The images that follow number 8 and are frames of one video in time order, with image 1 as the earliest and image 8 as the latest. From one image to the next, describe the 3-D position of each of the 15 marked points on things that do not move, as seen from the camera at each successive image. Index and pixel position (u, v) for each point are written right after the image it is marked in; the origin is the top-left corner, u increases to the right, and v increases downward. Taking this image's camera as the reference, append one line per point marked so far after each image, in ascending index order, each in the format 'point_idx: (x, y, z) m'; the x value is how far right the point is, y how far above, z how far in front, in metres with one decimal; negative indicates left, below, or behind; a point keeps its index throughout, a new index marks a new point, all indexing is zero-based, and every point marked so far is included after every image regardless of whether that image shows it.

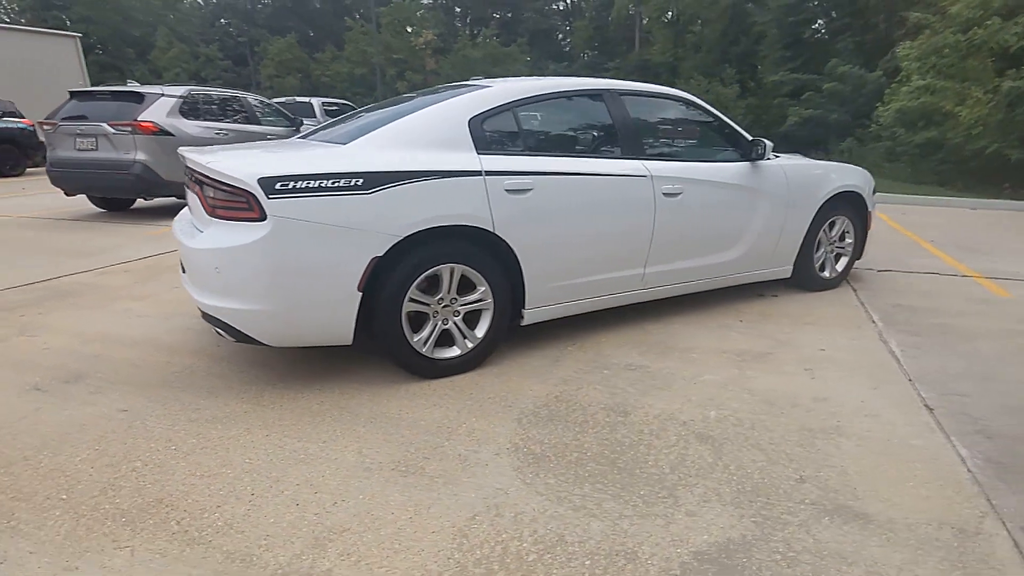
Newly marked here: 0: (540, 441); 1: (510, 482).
0: (+0.1, -0.7, +3.0) m
1: (0.0, -0.8, +2.7) m
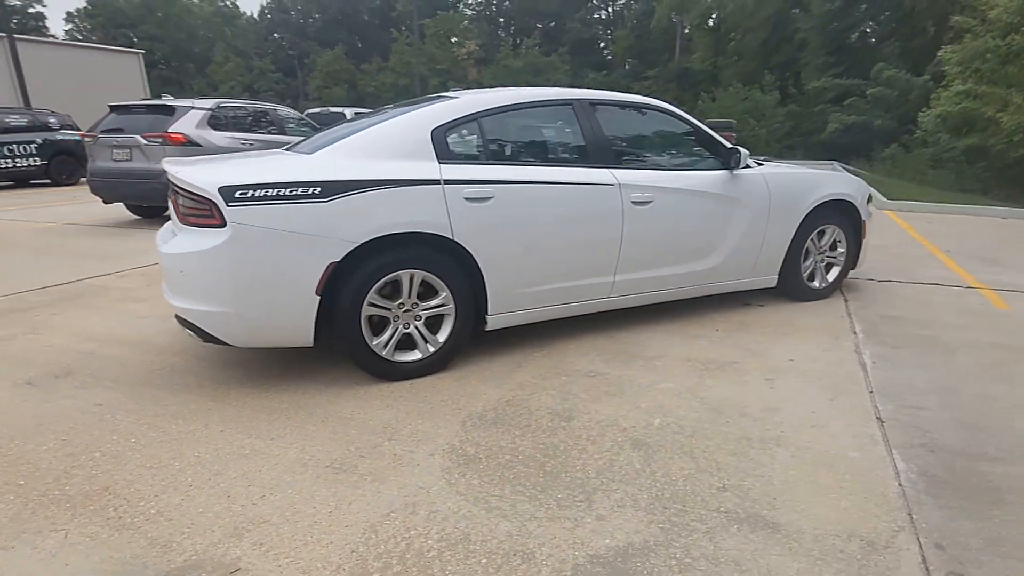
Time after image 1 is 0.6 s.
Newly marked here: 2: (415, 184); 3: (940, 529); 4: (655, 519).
0: (-0.2, -0.7, +3.1) m
1: (-0.3, -0.8, +2.8) m
2: (-0.6, +0.6, +3.6) m
3: (+1.6, -0.9, +2.3) m
4: (+0.5, -0.9, +2.5) m
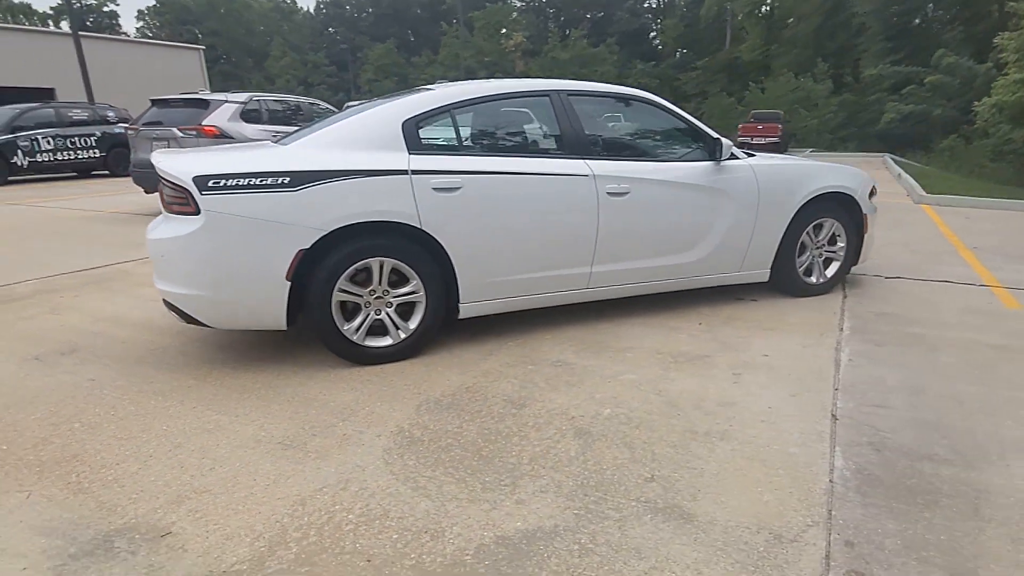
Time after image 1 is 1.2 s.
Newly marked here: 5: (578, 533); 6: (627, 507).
0: (-0.4, -0.7, +3.2) m
1: (-0.6, -0.8, +2.9) m
2: (-0.8, +0.7, +3.7) m
3: (+1.2, -0.9, +2.3) m
4: (+0.2, -0.9, +2.5) m
5: (+0.2, -0.9, +2.3) m
6: (+0.4, -0.9, +2.5) m
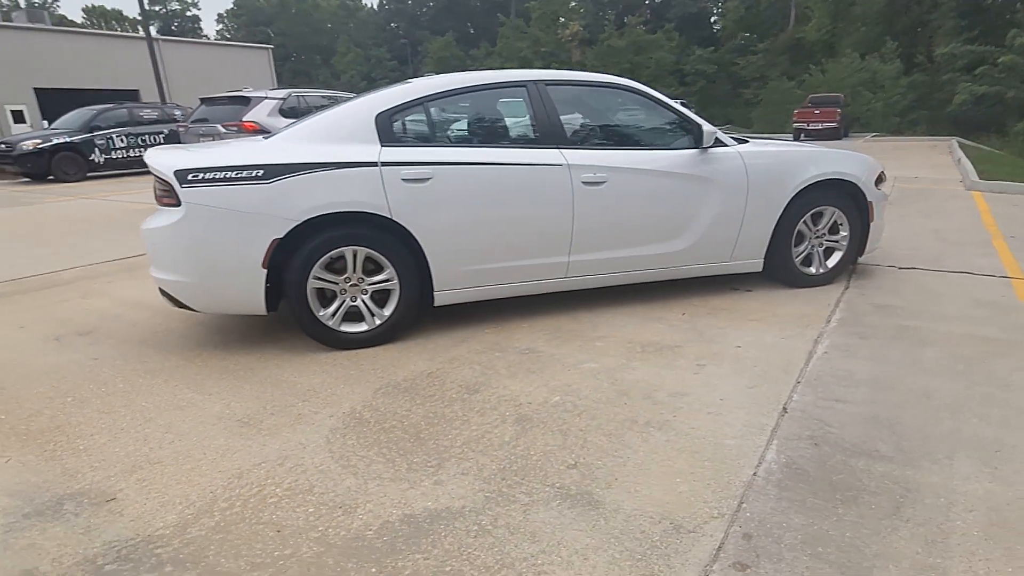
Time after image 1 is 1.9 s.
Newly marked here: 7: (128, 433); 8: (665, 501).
0: (-0.7, -0.6, +3.3) m
1: (-0.9, -0.7, +3.0) m
2: (-1.0, +0.7, +3.8) m
3: (+0.9, -0.8, +2.3) m
4: (-0.1, -0.8, +2.6) m
5: (-0.1, -0.8, +2.4) m
6: (+0.1, -0.8, +2.5) m
7: (-1.9, -0.7, +3.1) m
8: (+0.6, -0.8, +2.4) m
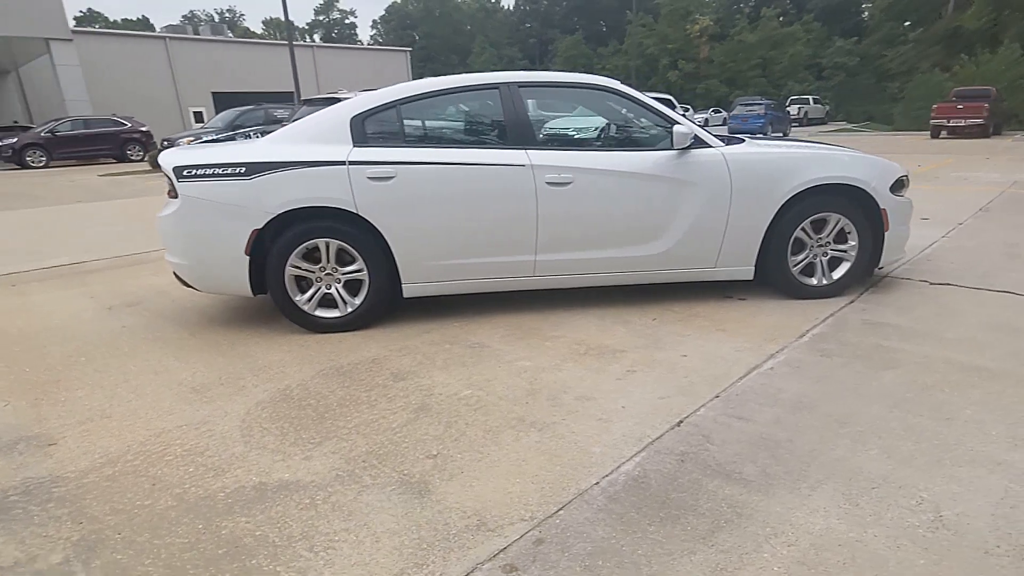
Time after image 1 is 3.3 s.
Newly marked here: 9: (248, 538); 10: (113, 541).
0: (-1.1, -0.6, +3.5) m
1: (-1.4, -0.6, +3.3) m
2: (-1.2, +0.8, +4.1) m
3: (+0.2, -0.8, +2.2) m
4: (-0.7, -0.8, +2.7) m
5: (-0.8, -0.8, +2.5) m
6: (-0.5, -0.8, +2.6) m
7: (-2.3, -0.6, +3.6) m
8: (-0.1, -0.8, +2.4) m
9: (-0.9, -0.9, +2.3) m
10: (-1.4, -0.9, +2.3) m
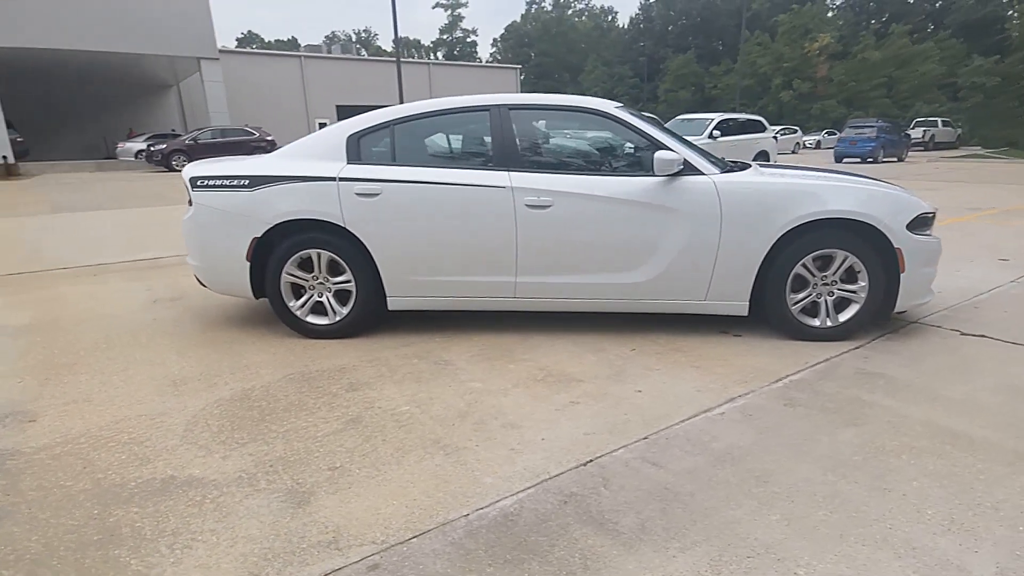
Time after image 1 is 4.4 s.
0: (-1.4, -0.6, +3.7) m
1: (-1.7, -0.7, +3.5) m
2: (-1.3, +0.7, +4.3) m
3: (-0.4, -0.9, +2.2) m
4: (-1.2, -0.8, +2.8) m
5: (-1.2, -0.8, +2.7) m
6: (-1.0, -0.8, +2.7) m
7: (-2.6, -0.6, +4.0) m
8: (-0.6, -0.9, +2.4) m
9: (-1.5, -0.9, +2.4) m
10: (-2.0, -0.9, +2.5) m
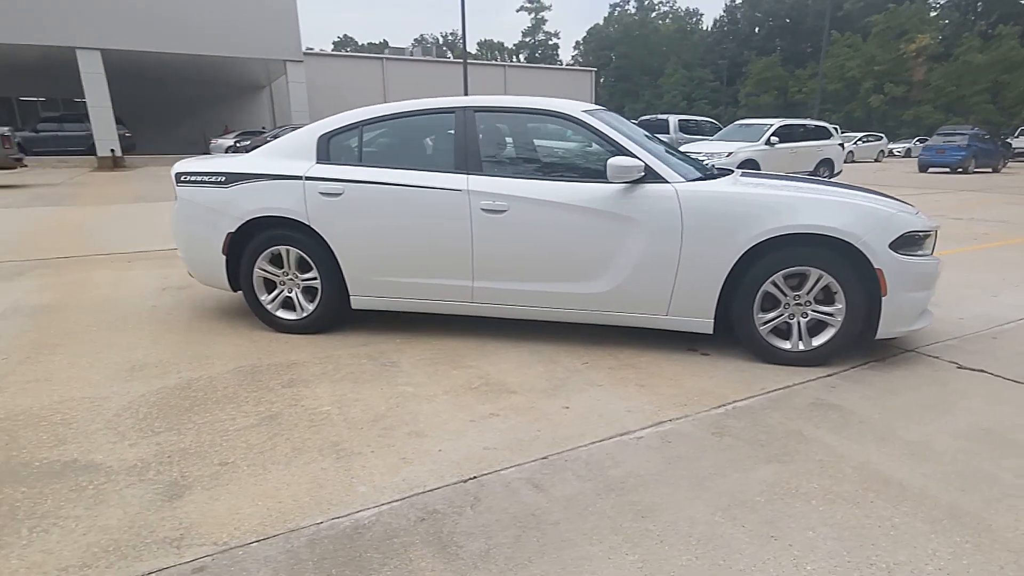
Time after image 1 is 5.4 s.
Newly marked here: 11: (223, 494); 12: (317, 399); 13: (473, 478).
0: (-1.8, -0.6, +3.8) m
1: (-2.1, -0.6, +3.6) m
2: (-1.5, +0.8, +4.4) m
3: (-0.9, -0.9, +2.1) m
4: (-1.6, -0.8, +2.9) m
5: (-1.7, -0.8, +2.7) m
6: (-1.5, -0.8, +2.7) m
7: (-2.9, -0.5, +4.2) m
8: (-1.1, -0.9, +2.4) m
9: (-2.0, -0.9, +2.5) m
10: (-2.5, -0.8, +2.7) m
11: (-1.1, -0.8, +2.6) m
12: (-1.1, -0.6, +3.5) m
13: (-0.1, -0.8, +2.6) m
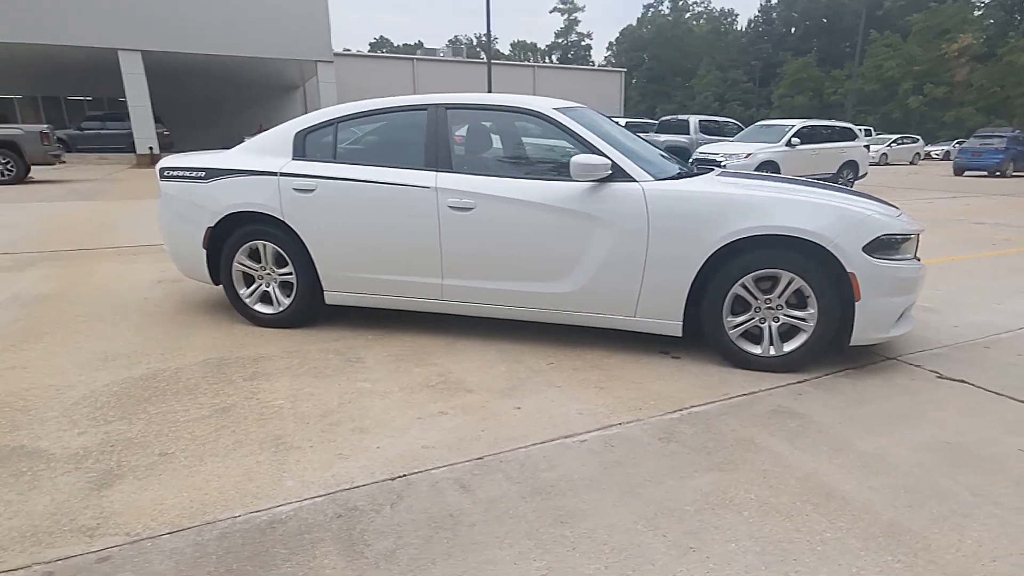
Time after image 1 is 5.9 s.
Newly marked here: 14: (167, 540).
0: (-2.0, -0.5, +3.8) m
1: (-2.4, -0.5, +3.7) m
2: (-1.7, +0.8, +4.4) m
3: (-1.2, -0.9, +2.1) m
4: (-1.9, -0.7, +2.9) m
5: (-2.0, -0.8, +2.8) m
6: (-1.7, -0.8, +2.7) m
7: (-3.1, -0.4, +4.3) m
8: (-1.4, -0.8, +2.4) m
9: (-2.3, -0.8, +2.5) m
10: (-2.7, -0.8, +2.7) m
11: (-1.4, -0.8, +2.6) m
12: (-1.3, -0.6, +3.5) m
13: (-0.4, -0.8, +2.6) m
14: (-1.2, -0.9, +2.2) m
